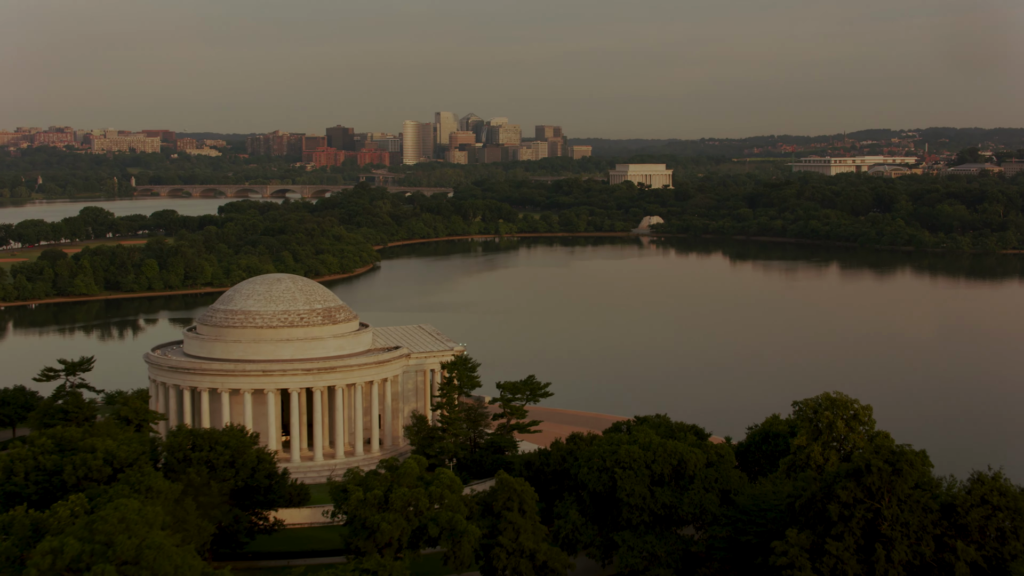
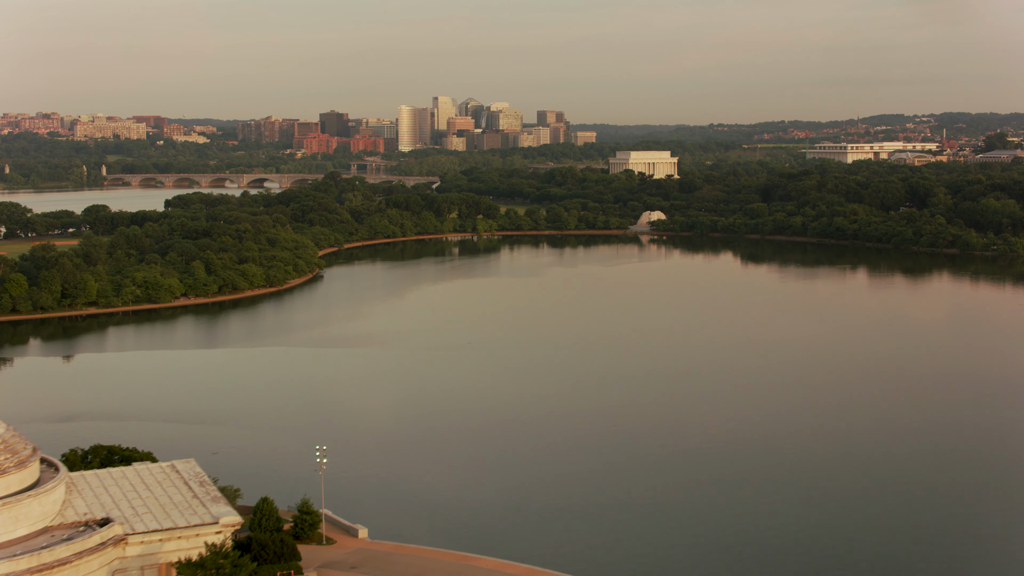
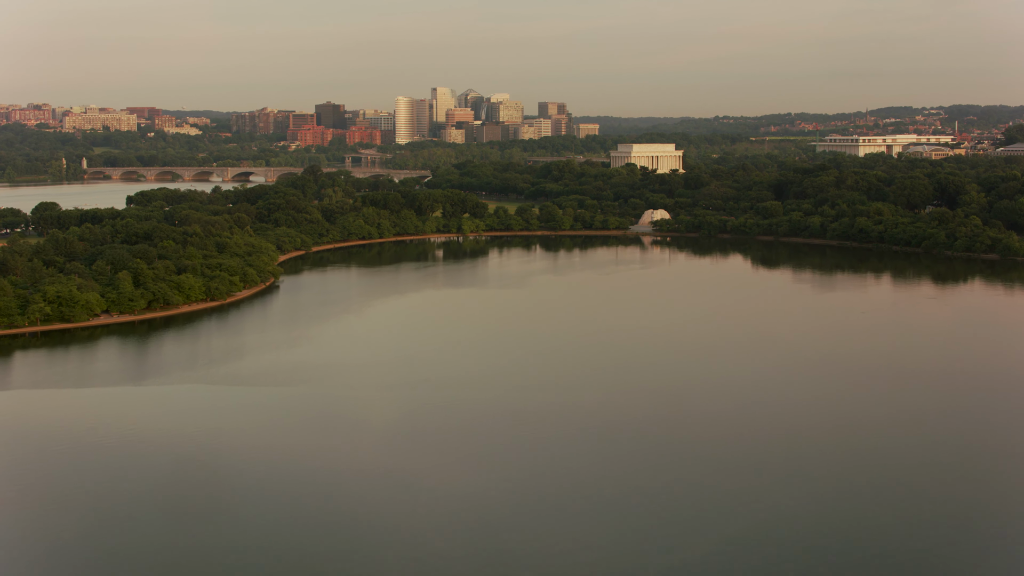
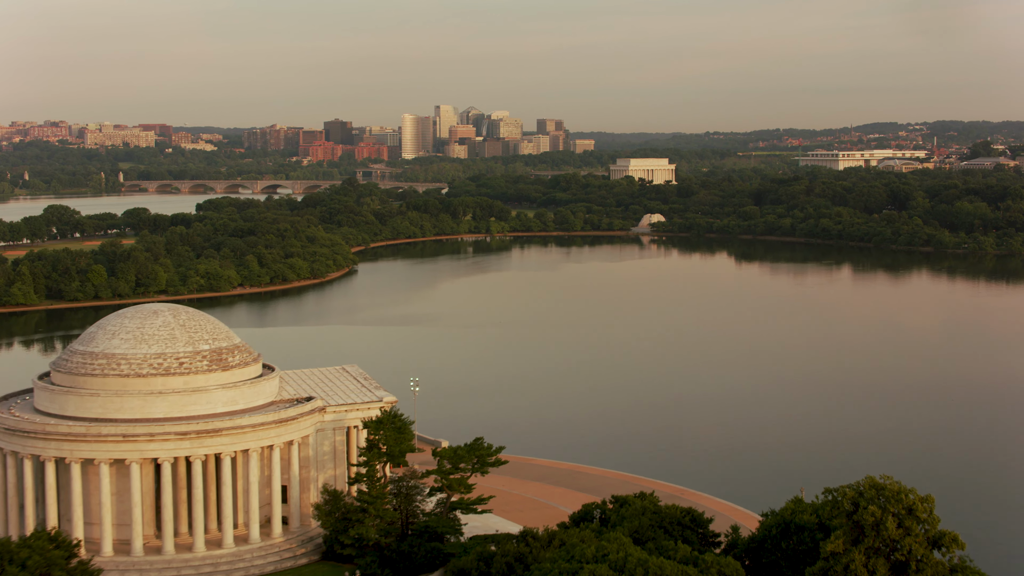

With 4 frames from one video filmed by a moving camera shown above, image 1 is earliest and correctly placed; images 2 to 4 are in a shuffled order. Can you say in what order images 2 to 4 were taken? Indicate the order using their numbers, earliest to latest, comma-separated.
4, 2, 3
